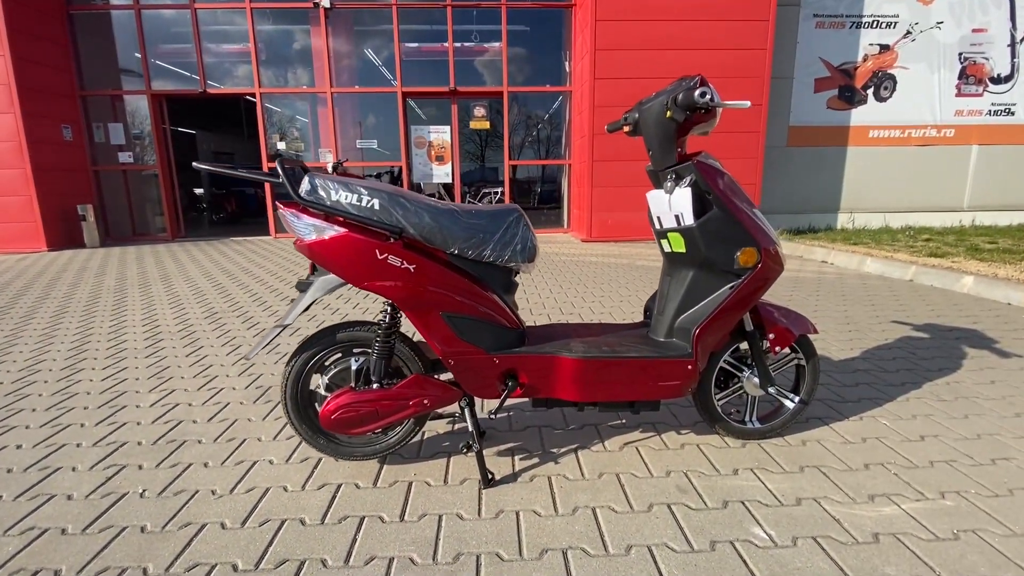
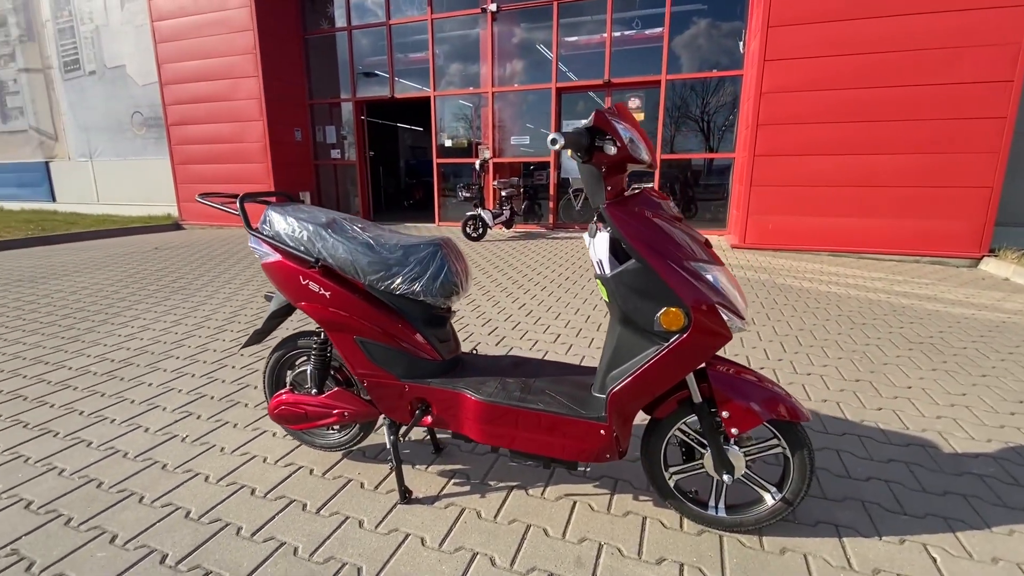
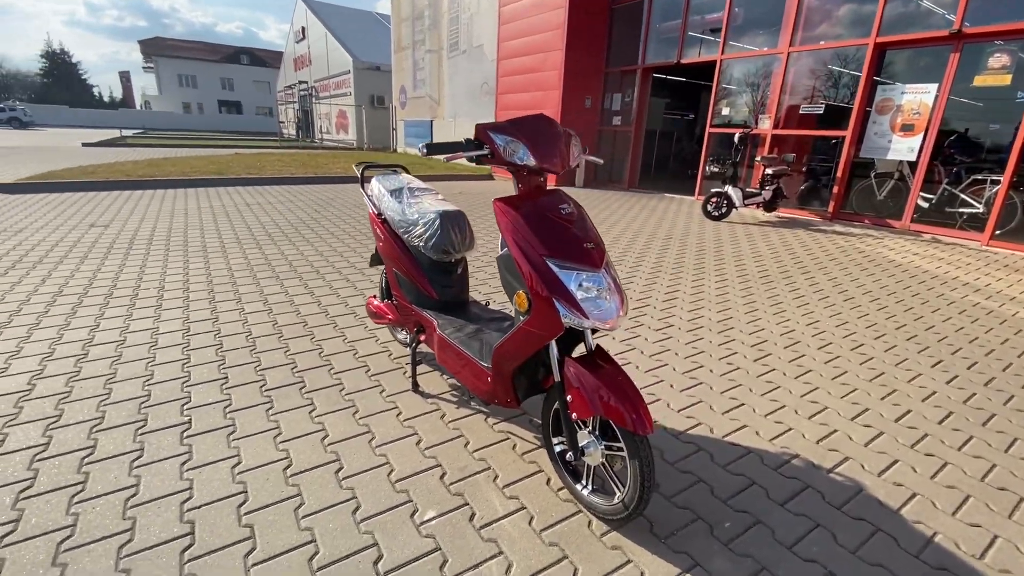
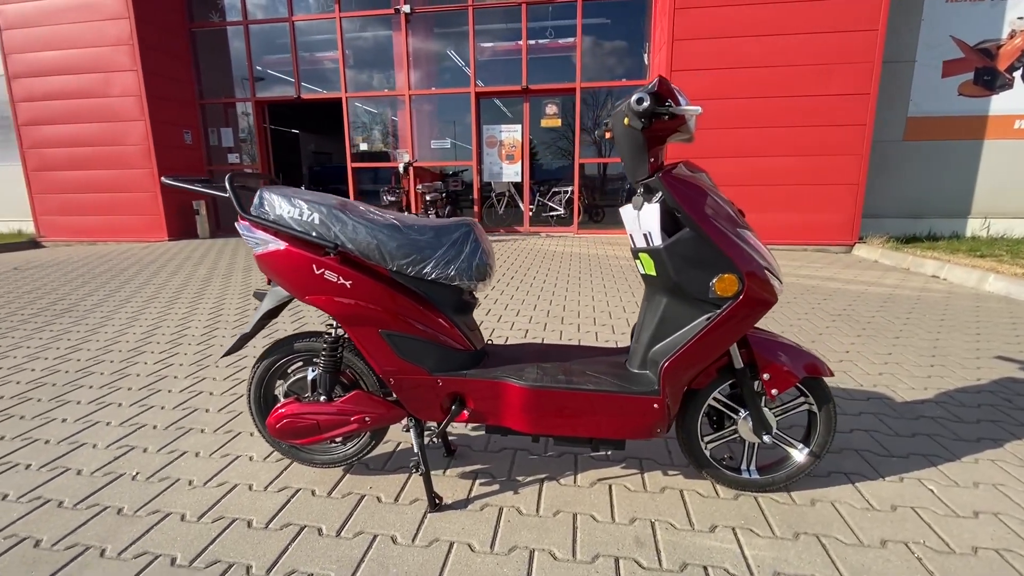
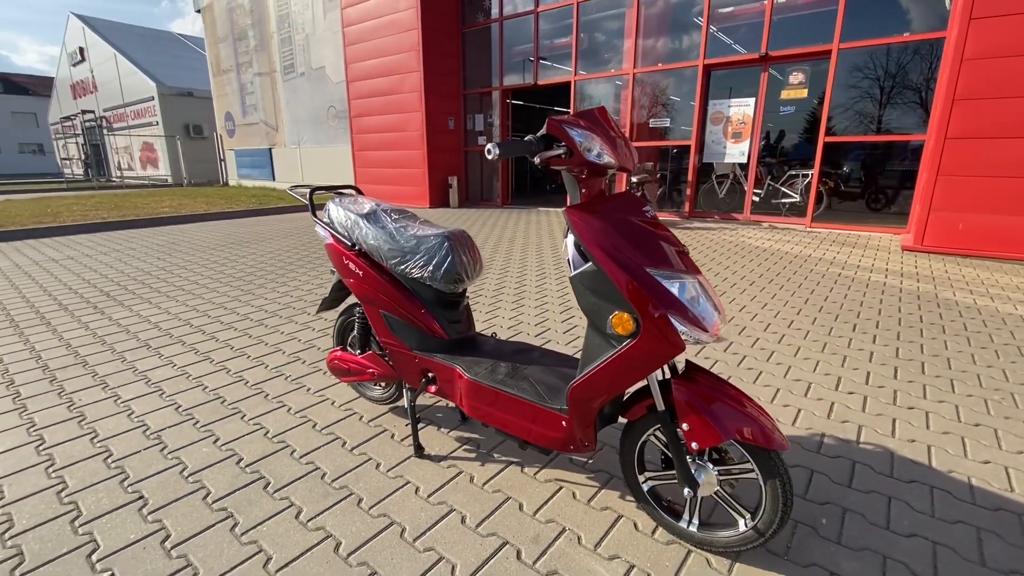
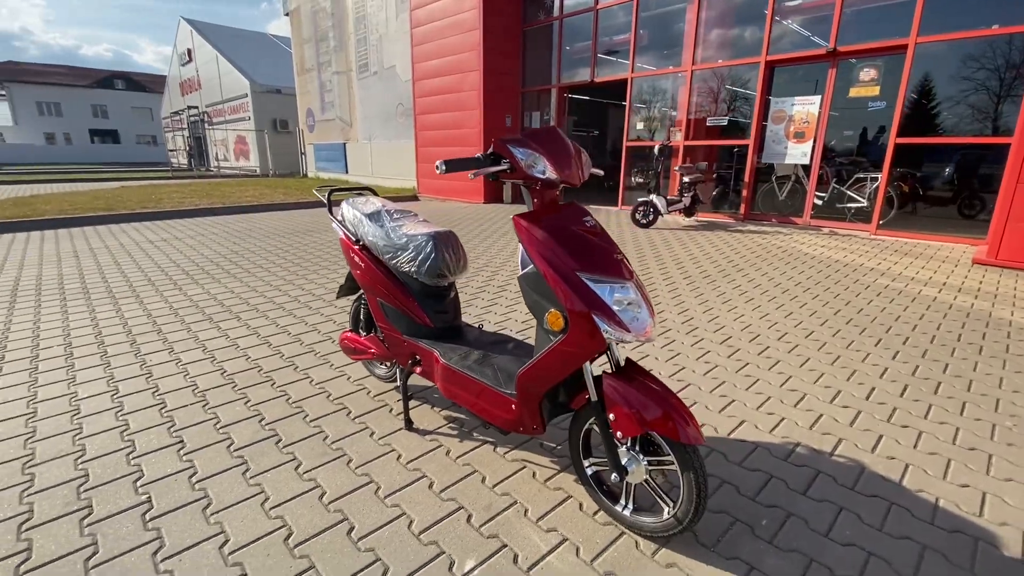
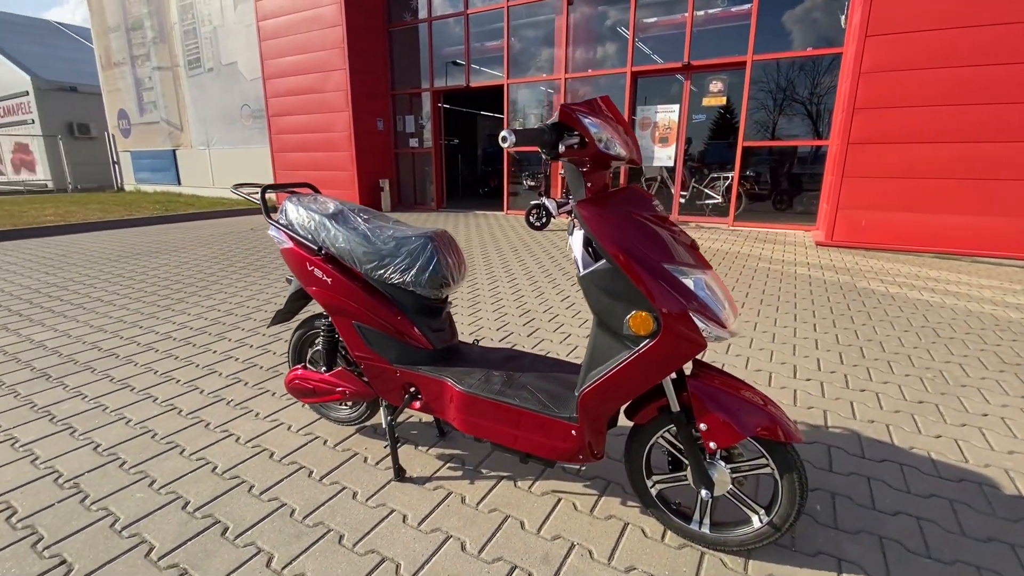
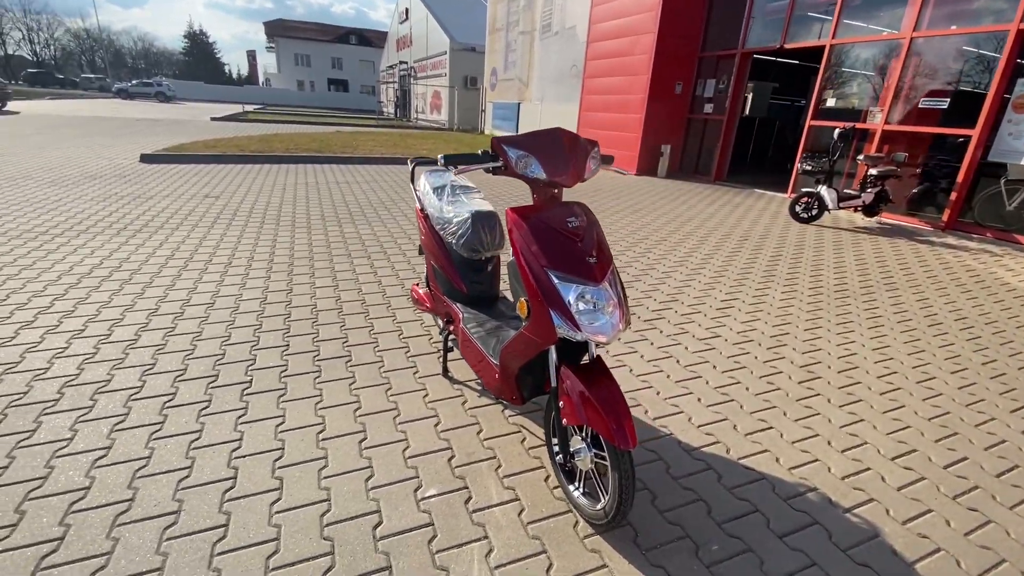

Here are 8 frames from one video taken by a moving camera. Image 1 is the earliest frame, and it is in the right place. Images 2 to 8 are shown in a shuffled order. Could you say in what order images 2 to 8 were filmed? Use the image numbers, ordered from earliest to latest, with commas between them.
4, 2, 7, 5, 6, 3, 8
